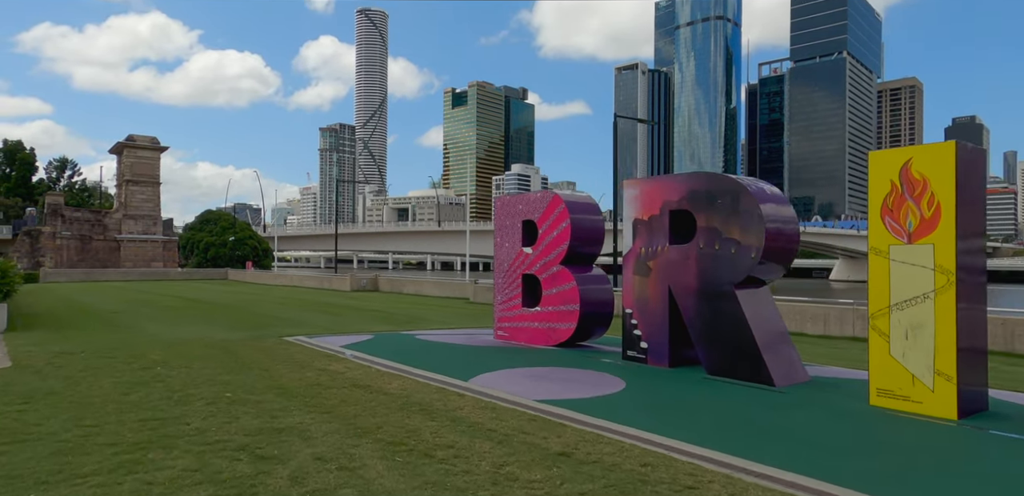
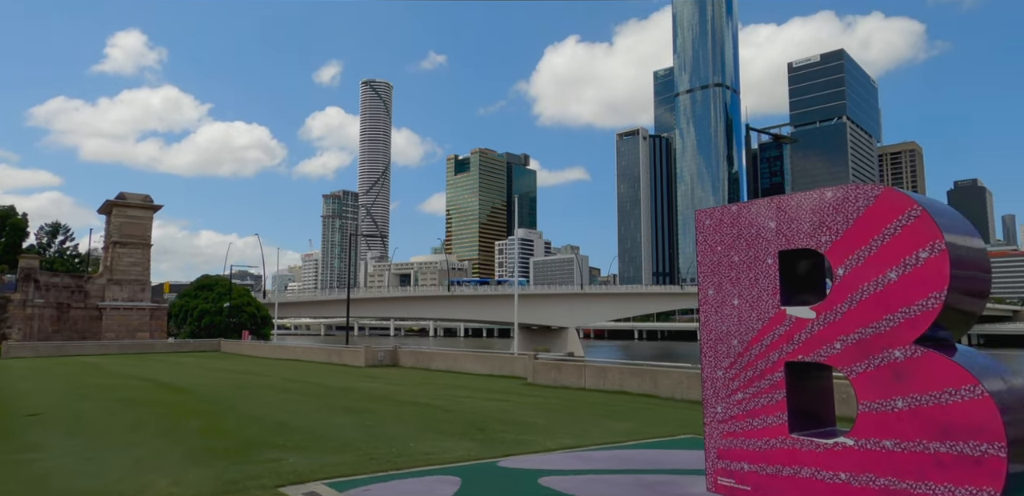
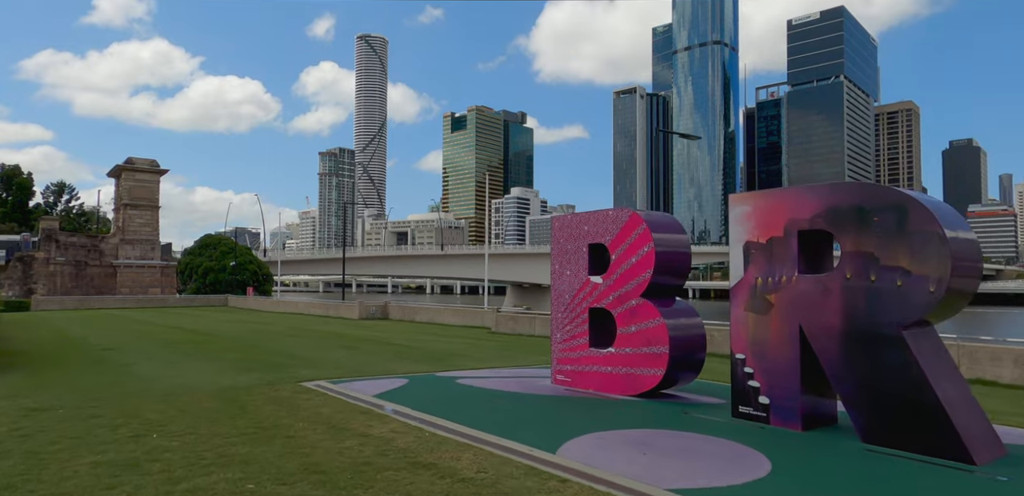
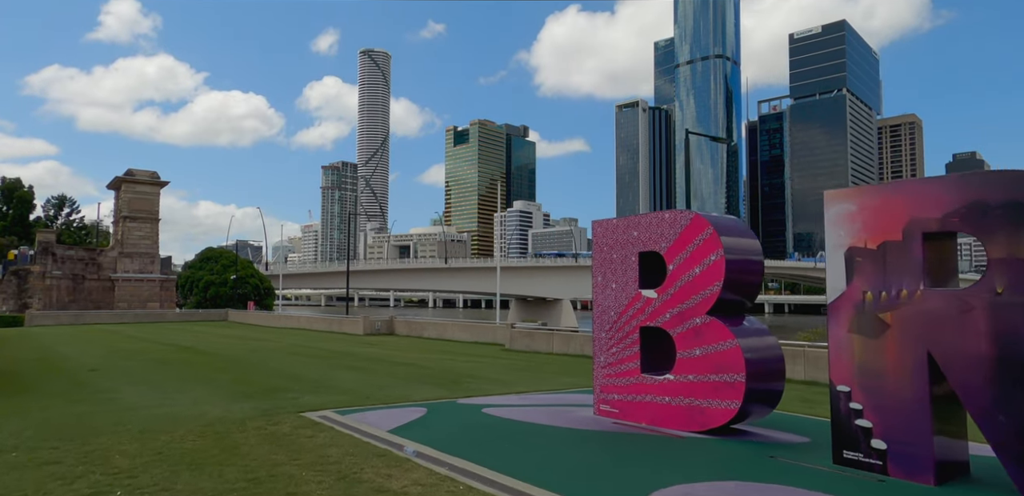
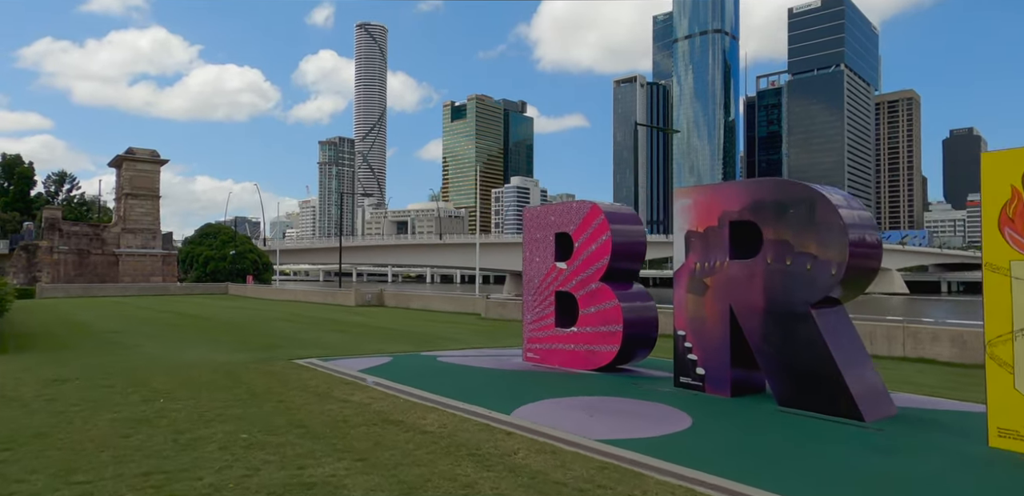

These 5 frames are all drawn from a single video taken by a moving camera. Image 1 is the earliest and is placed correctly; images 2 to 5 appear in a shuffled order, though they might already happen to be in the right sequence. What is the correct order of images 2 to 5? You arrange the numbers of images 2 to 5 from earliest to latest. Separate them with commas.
5, 3, 4, 2
